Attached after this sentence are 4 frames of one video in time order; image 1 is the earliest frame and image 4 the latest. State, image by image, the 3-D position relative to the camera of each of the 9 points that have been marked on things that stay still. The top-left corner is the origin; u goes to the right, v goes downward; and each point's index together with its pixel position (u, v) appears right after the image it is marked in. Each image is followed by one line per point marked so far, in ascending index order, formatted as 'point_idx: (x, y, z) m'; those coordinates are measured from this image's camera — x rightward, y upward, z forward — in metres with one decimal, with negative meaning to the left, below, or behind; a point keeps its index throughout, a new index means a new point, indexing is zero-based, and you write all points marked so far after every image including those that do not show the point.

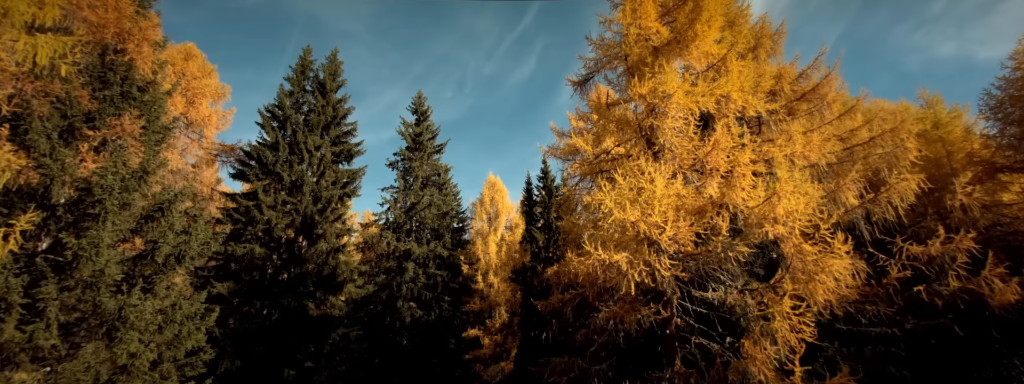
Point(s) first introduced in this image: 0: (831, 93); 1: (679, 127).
0: (+7.2, +2.2, +10.1) m
1: (+3.3, +1.2, +8.7) m
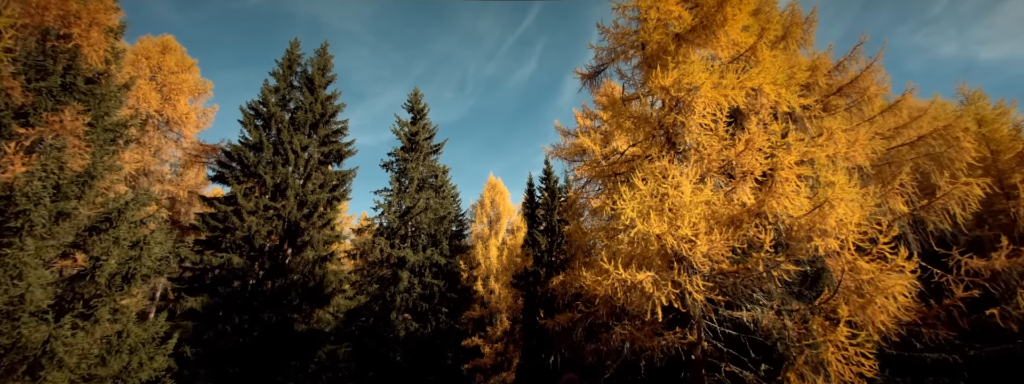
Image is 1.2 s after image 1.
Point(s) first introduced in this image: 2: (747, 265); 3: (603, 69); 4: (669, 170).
0: (+7.3, +2.1, +9.0) m
1: (+3.3, +1.1, +7.6) m
2: (+3.3, -1.0, +6.2) m
3: (+2.0, +2.7, +9.8) m
4: (+2.6, +0.4, +7.3) m
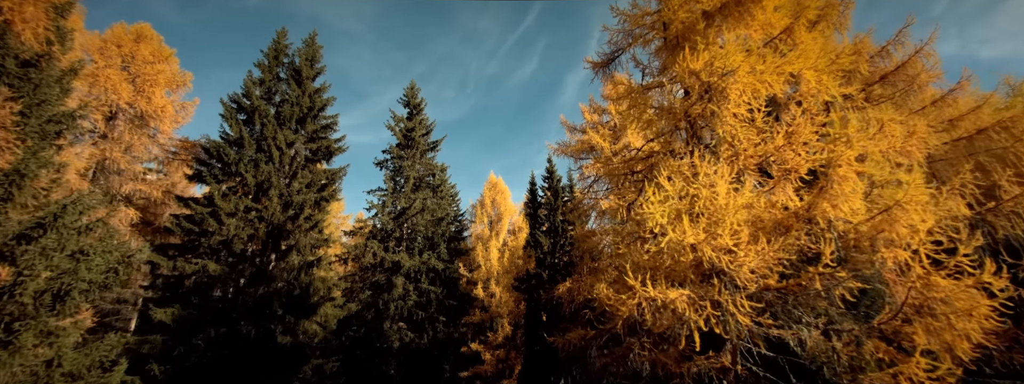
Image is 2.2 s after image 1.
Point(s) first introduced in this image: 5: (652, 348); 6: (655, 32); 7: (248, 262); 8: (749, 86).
0: (+7.4, +2.1, +8.0) m
1: (+3.4, +1.1, +6.6) m
2: (+3.4, -1.0, +5.2) m
3: (+2.1, +2.7, +8.8) m
4: (+2.6, +0.4, +6.3) m
5: (+2.1, -2.3, +6.6) m
6: (+2.5, +2.8, +8.0) m
7: (-6.5, -1.7, +11.0) m
8: (+3.4, +1.5, +6.5) m
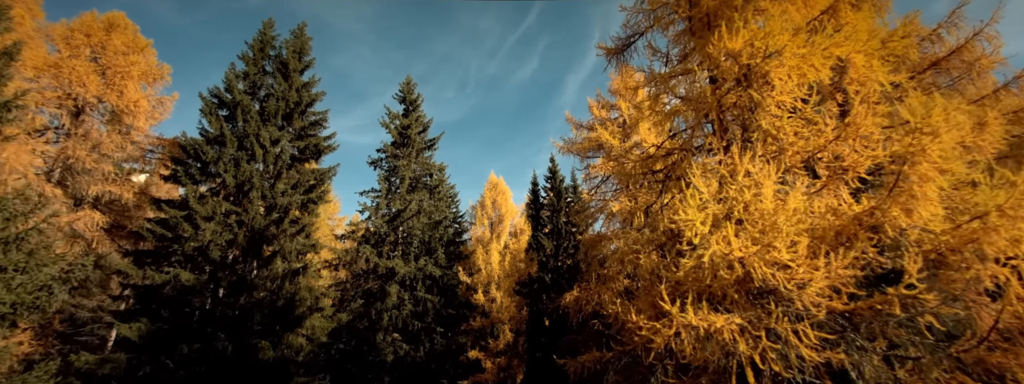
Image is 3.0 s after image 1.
0: (+7.4, +2.1, +7.1) m
1: (+3.5, +1.1, +5.6) m
2: (+3.4, -1.0, +4.2) m
3: (+2.2, +2.7, +7.9) m
4: (+2.7, +0.3, +5.3) m
5: (+2.1, -2.3, +5.7) m
6: (+2.6, +2.8, +7.0) m
7: (-6.4, -1.8, +10.1) m
8: (+3.5, +1.5, +5.5) m
